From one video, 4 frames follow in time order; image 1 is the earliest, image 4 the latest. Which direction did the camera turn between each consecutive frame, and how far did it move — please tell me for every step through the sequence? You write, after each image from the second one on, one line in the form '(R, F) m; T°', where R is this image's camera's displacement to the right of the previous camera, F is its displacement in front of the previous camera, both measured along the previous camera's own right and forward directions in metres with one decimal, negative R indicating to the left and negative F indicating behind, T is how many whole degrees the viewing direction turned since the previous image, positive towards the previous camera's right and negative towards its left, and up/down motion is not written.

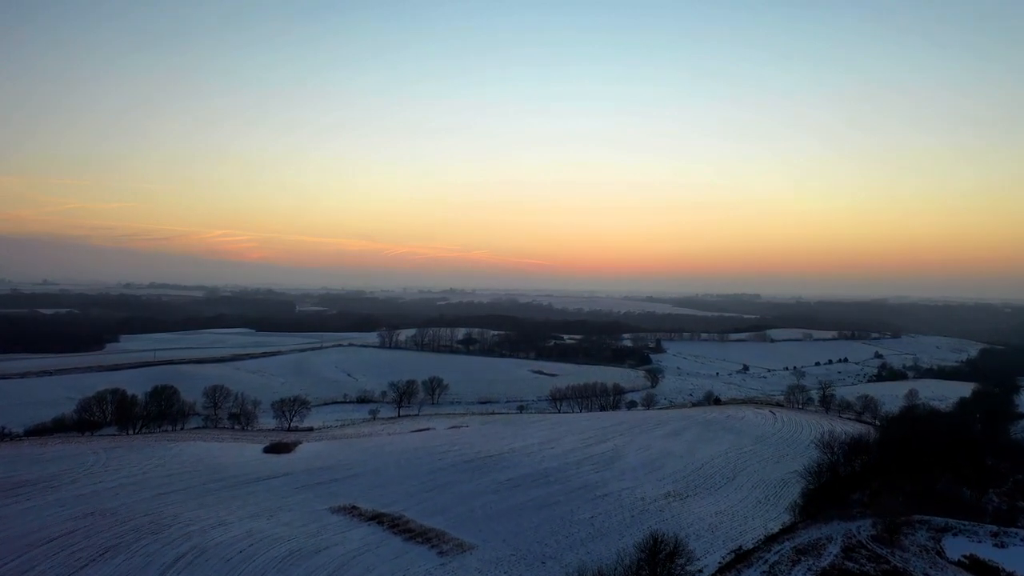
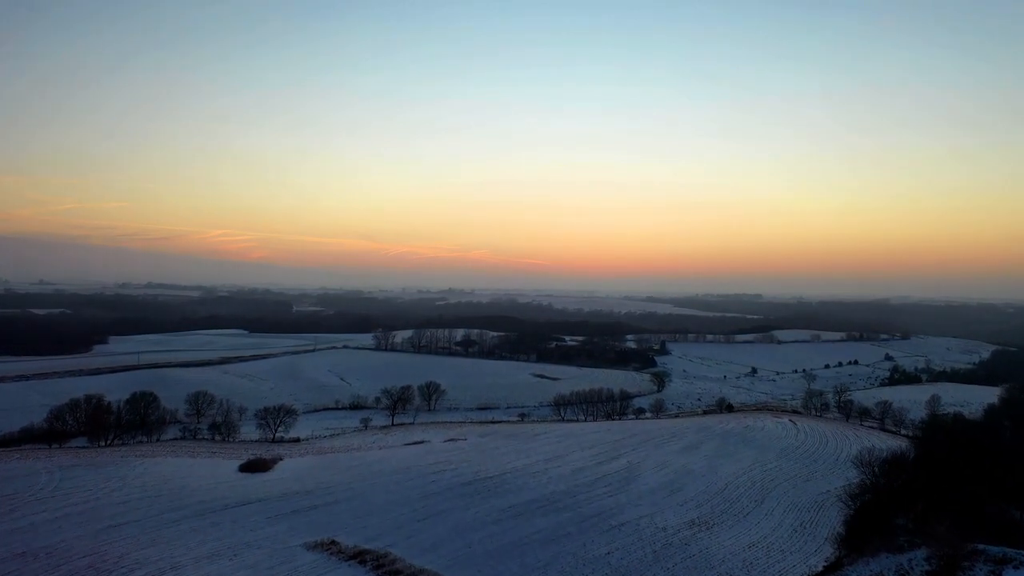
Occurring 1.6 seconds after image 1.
(-0.1, +1.9) m; 0°
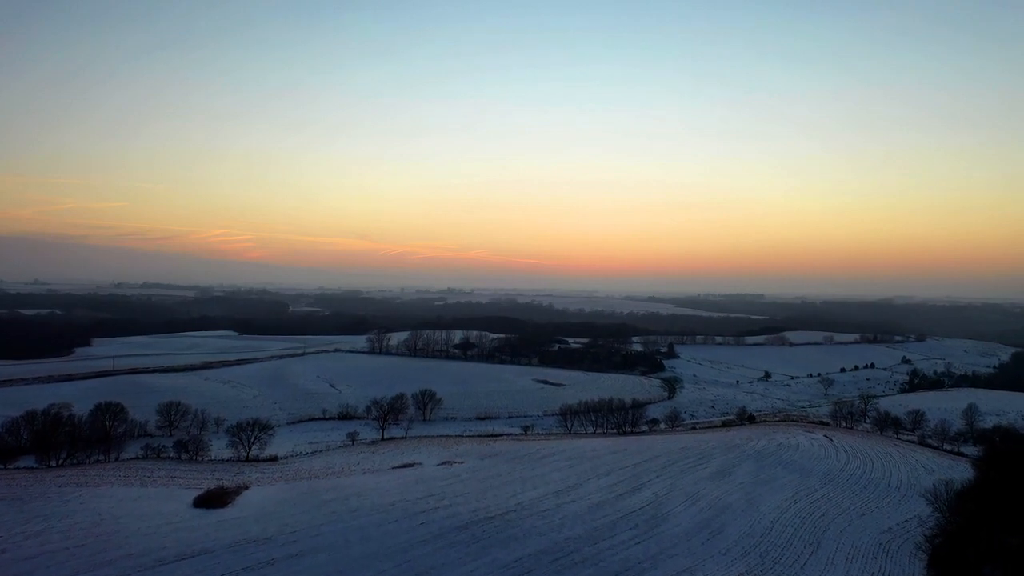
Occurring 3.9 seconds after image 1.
(-0.1, +2.8) m; 0°
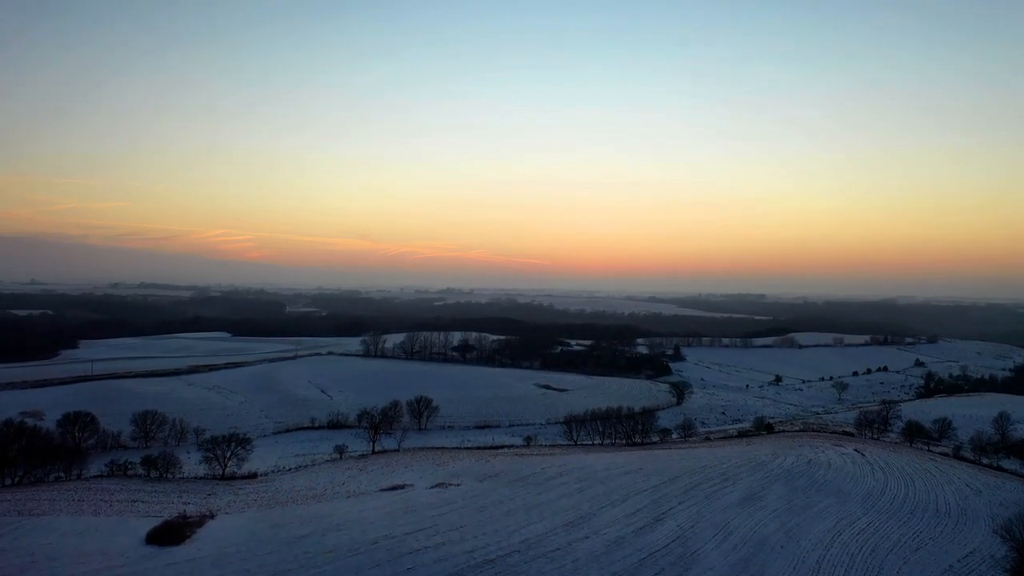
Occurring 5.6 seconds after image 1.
(-0.1, +2.0) m; 0°
